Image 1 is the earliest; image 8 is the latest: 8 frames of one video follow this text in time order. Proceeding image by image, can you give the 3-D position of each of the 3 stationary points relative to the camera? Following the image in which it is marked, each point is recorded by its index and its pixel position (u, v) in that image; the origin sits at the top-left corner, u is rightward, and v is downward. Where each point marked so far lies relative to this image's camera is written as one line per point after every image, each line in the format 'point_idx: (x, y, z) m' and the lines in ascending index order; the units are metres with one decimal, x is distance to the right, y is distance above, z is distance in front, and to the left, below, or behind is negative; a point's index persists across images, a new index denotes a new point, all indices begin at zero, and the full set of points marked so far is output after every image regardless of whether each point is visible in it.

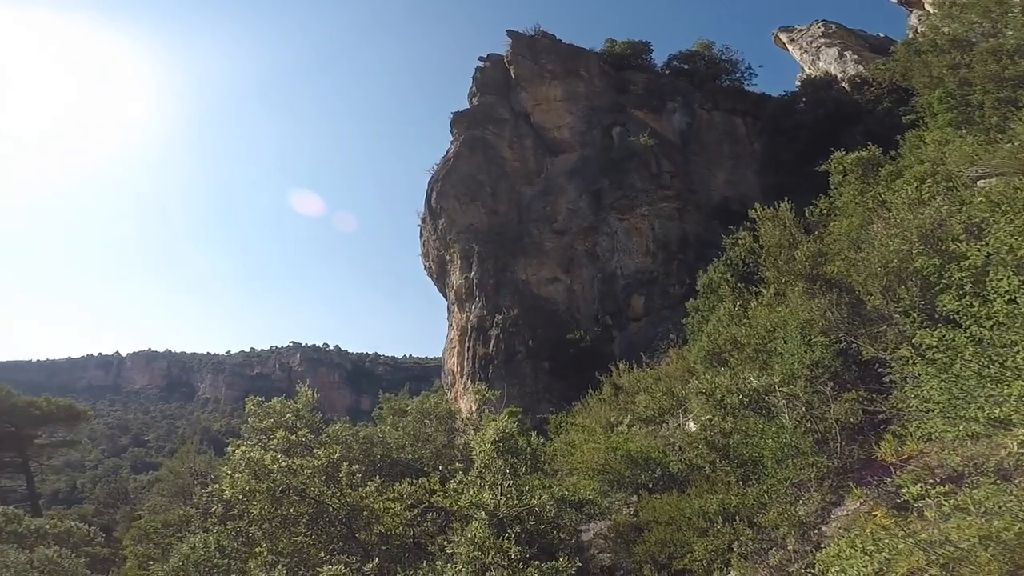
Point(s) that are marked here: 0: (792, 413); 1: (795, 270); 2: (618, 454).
0: (+6.5, -2.9, +11.8) m
1: (+9.0, +0.4, +16.3) m
2: (+2.9, -4.5, +13.9) m
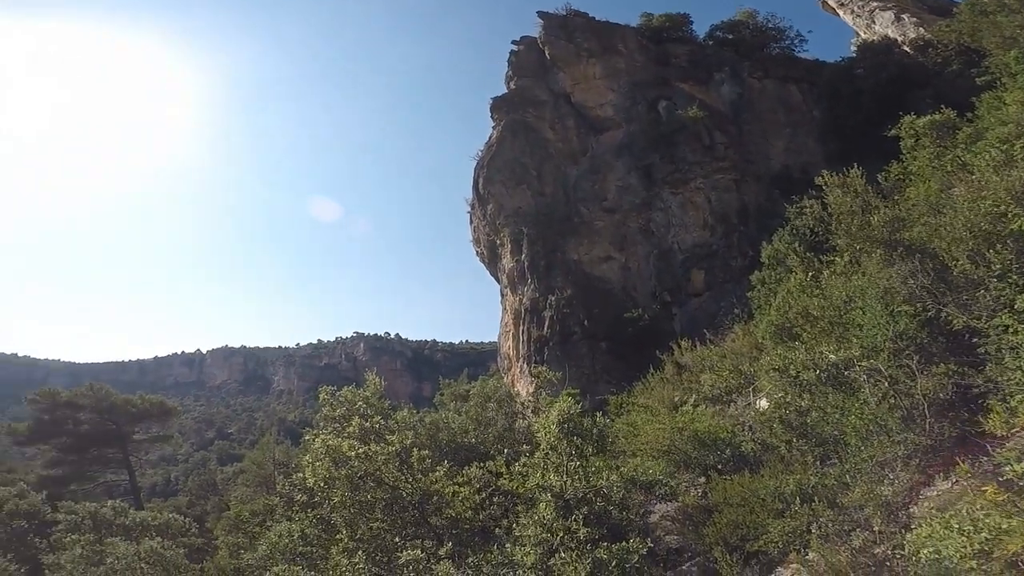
0: (+7.7, -2.1, +10.9) m
1: (+10.5, +1.5, +14.9) m
2: (+4.6, -3.9, +13.4) m
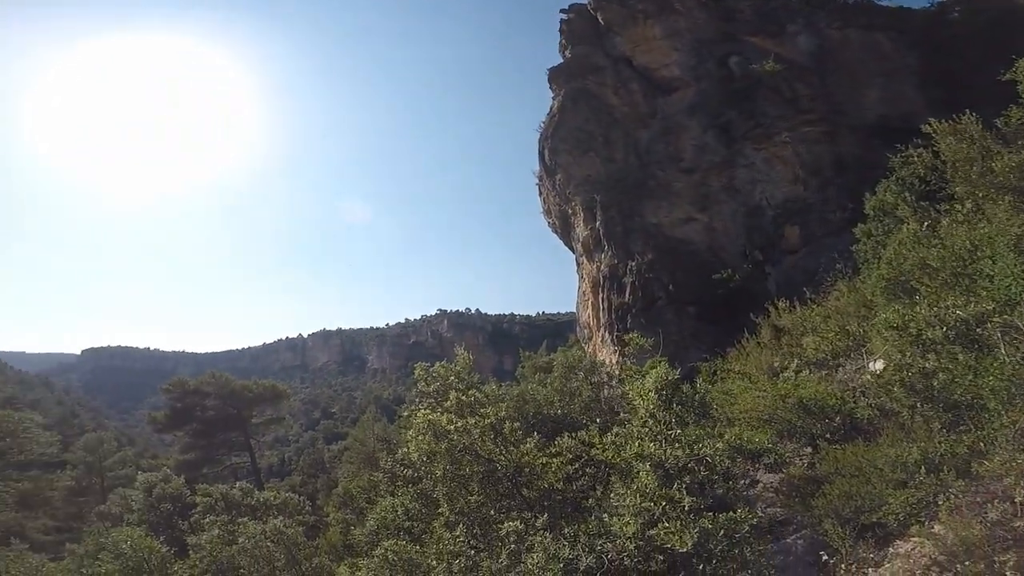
0: (+9.3, -1.1, +9.4) m
1: (+12.4, +3.1, +12.7) m
2: (+6.7, -2.8, +12.5) m
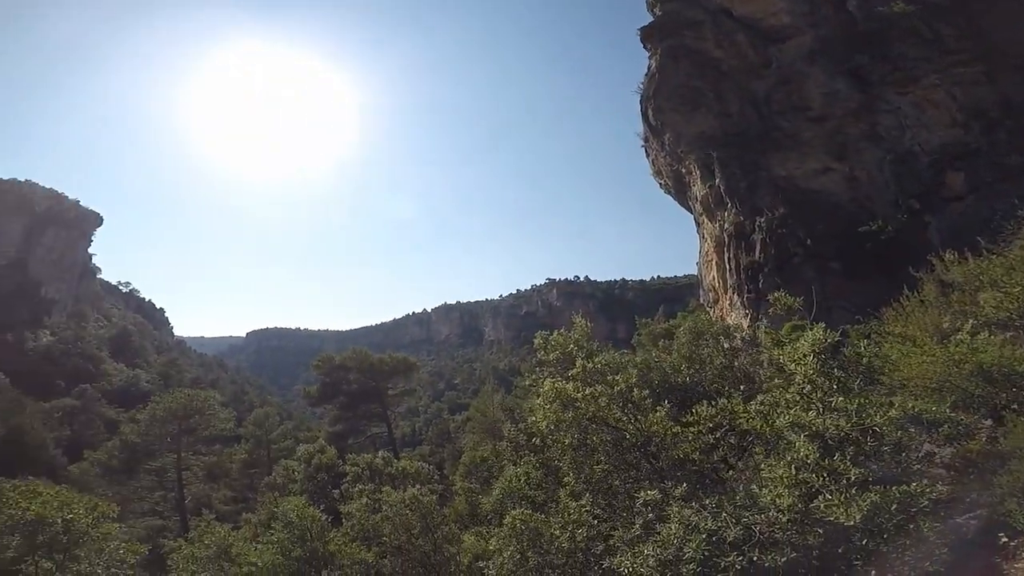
0: (+11.0, -0.1, +6.9) m
1: (+14.3, +4.5, +9.1) m
2: (+9.3, -1.7, +10.7) m
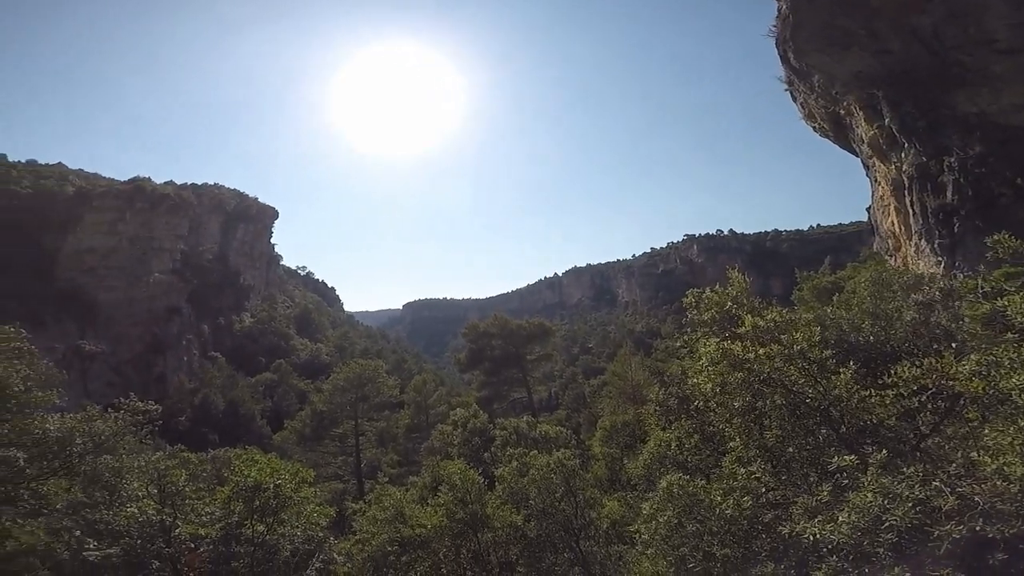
0: (+12.2, +0.8, +3.8) m
1: (+15.6, +5.8, +4.6) m
2: (+11.6, -0.5, +8.0) m
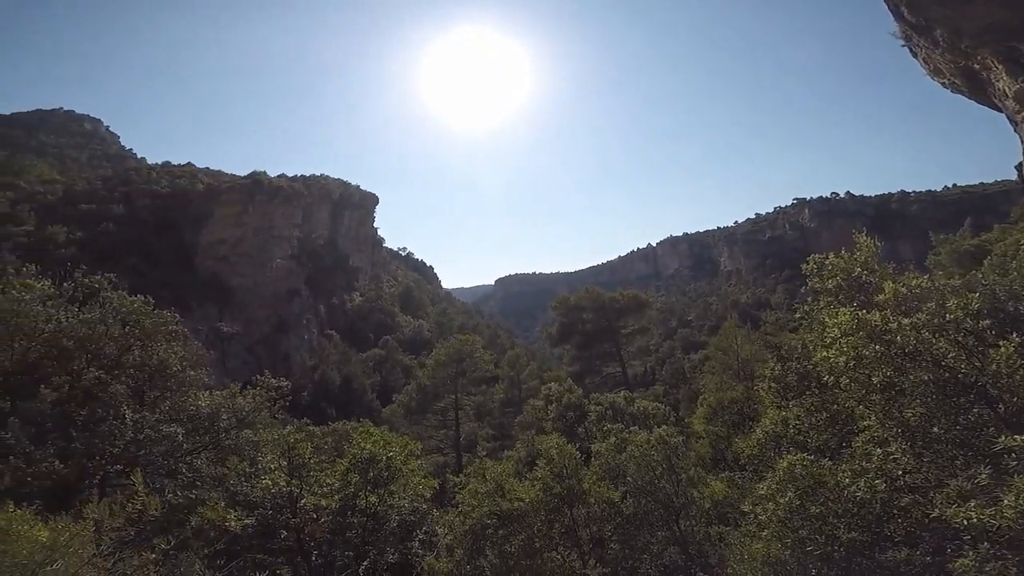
0: (+12.5, +1.2, +1.4) m
1: (+15.8, +6.3, +1.3) m
2: (+12.8, +0.1, +5.7) m
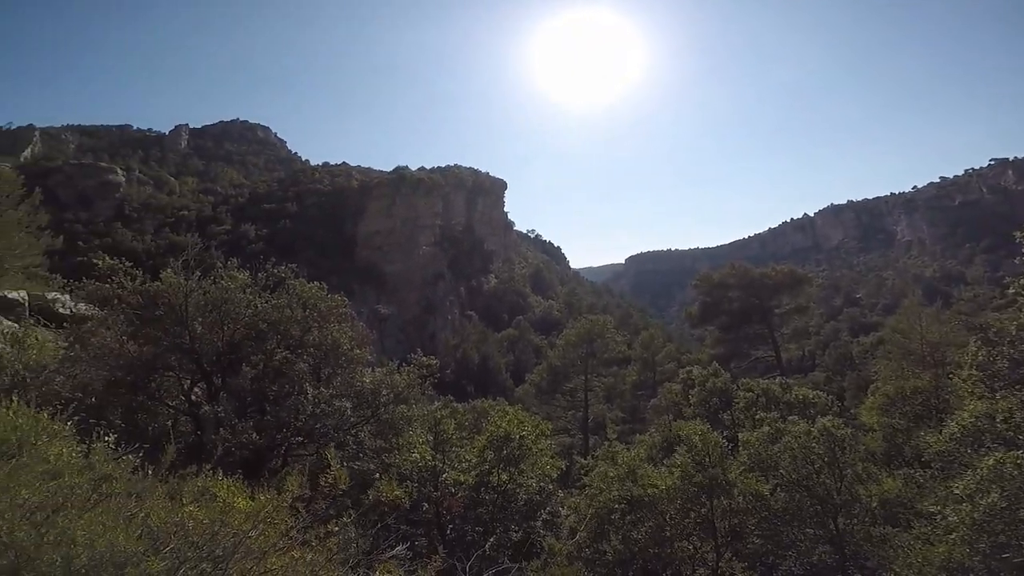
0: (+12.3, +1.4, -2.0) m
1: (+15.3, +6.6, -3.1) m
2: (+13.7, +0.5, +2.1) m
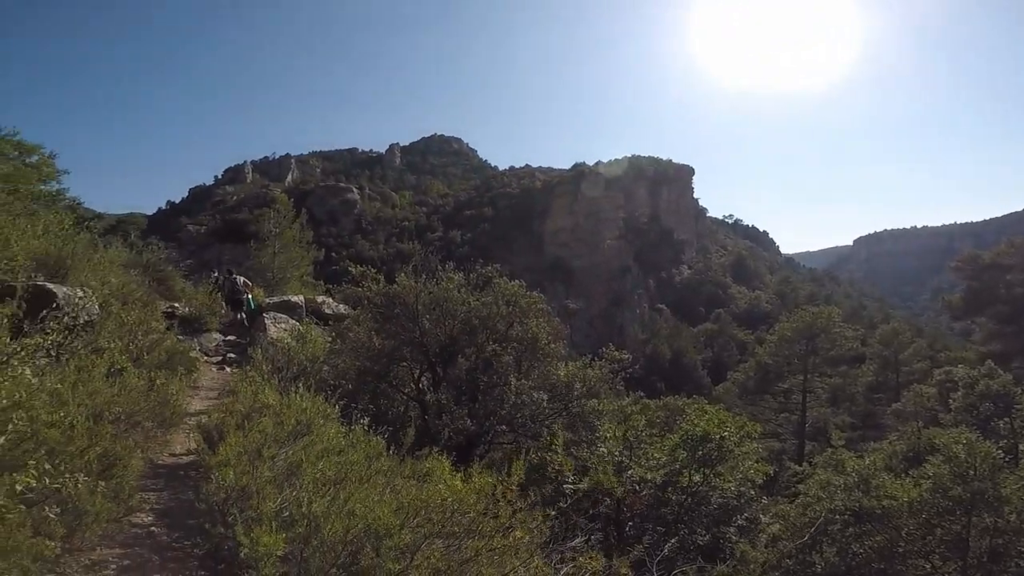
0: (+11.5, +1.7, -6.0) m
1: (+13.9, +6.9, -8.0) m
2: (+14.2, +0.9, -2.5) m
